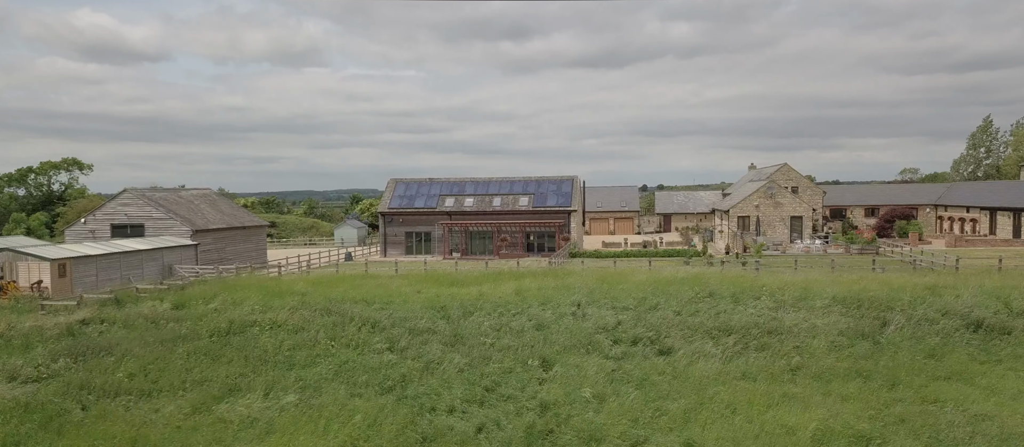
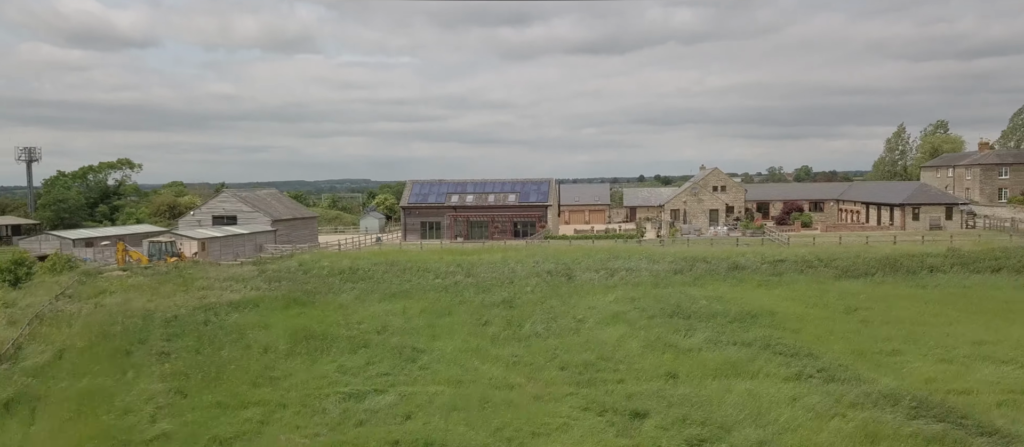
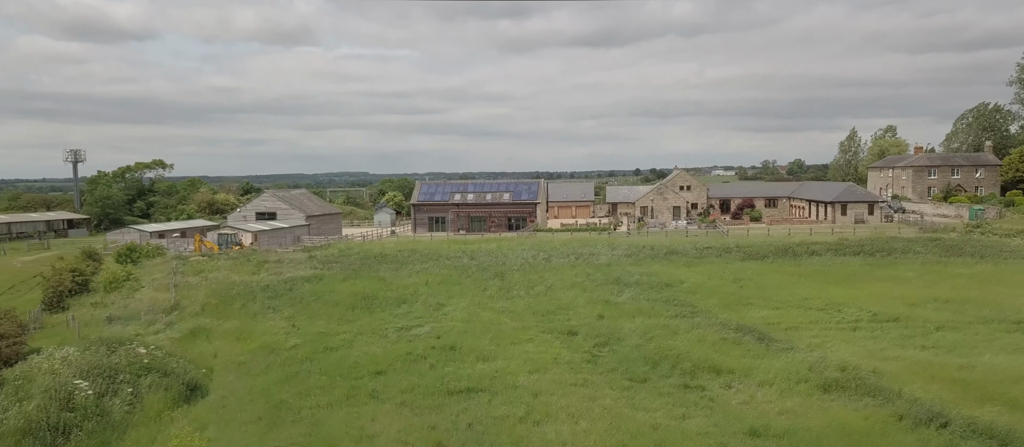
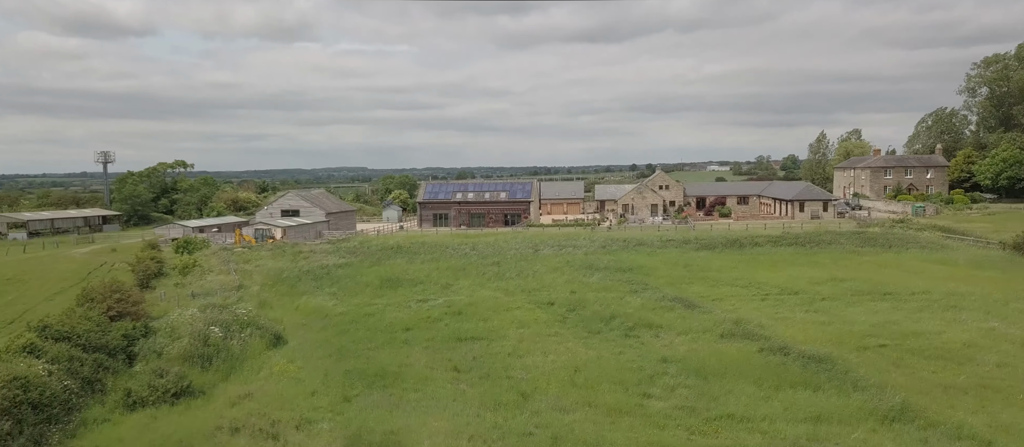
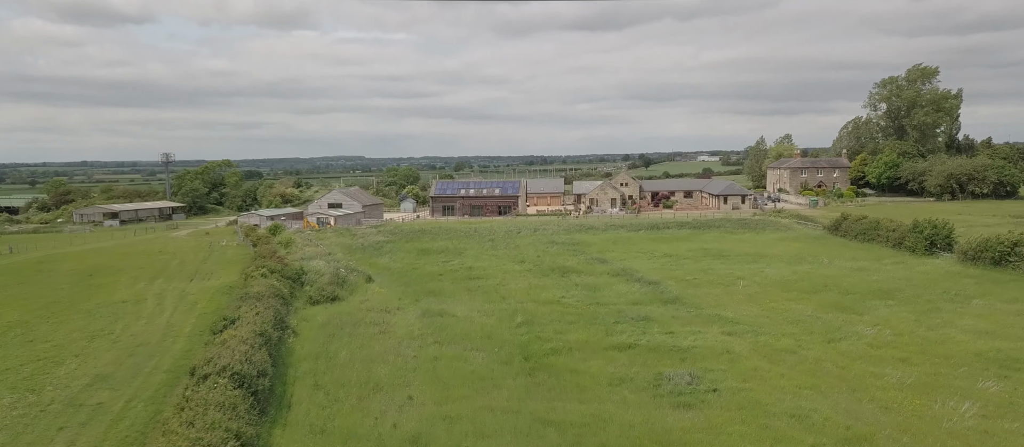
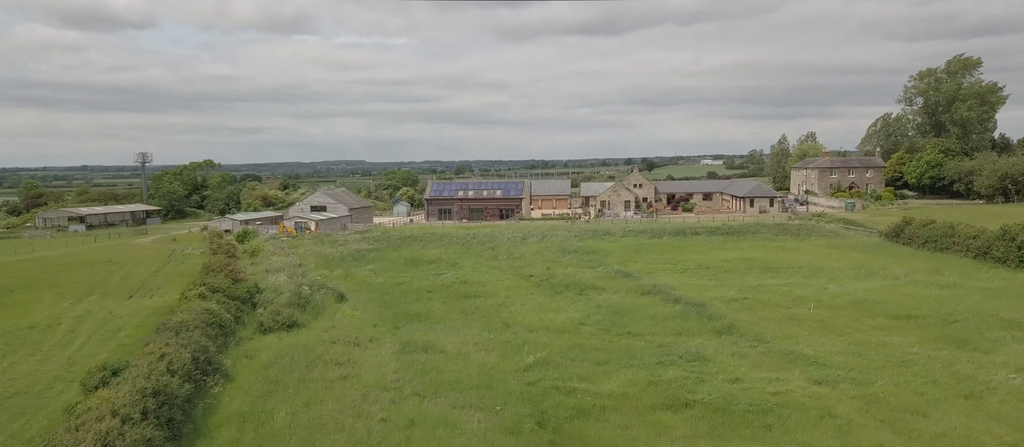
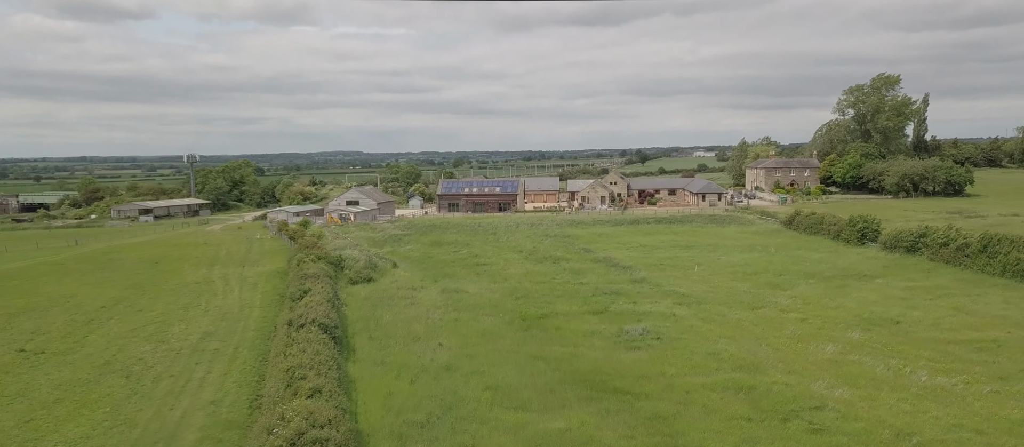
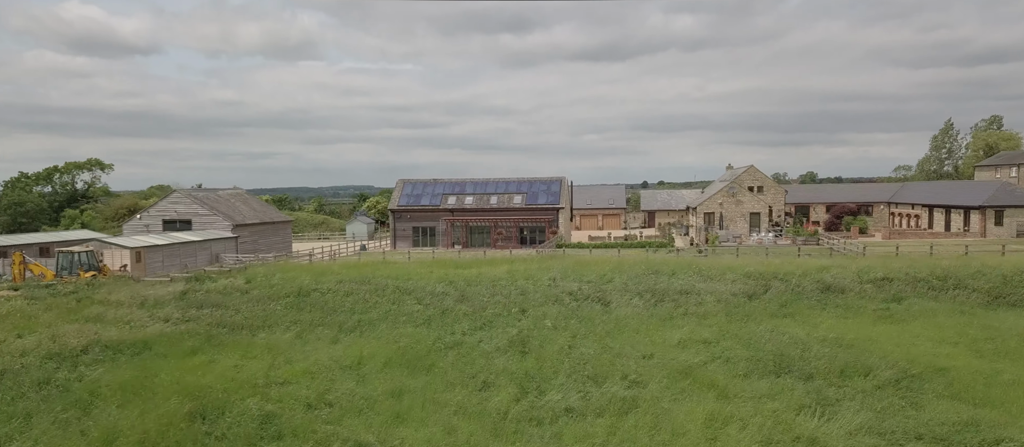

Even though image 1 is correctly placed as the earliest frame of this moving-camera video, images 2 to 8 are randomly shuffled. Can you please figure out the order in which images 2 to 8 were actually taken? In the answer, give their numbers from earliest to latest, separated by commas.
8, 2, 3, 4, 6, 5, 7
